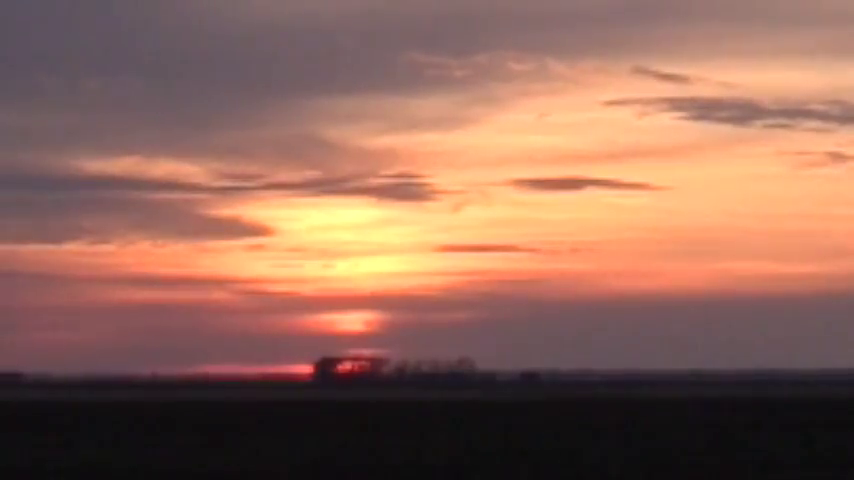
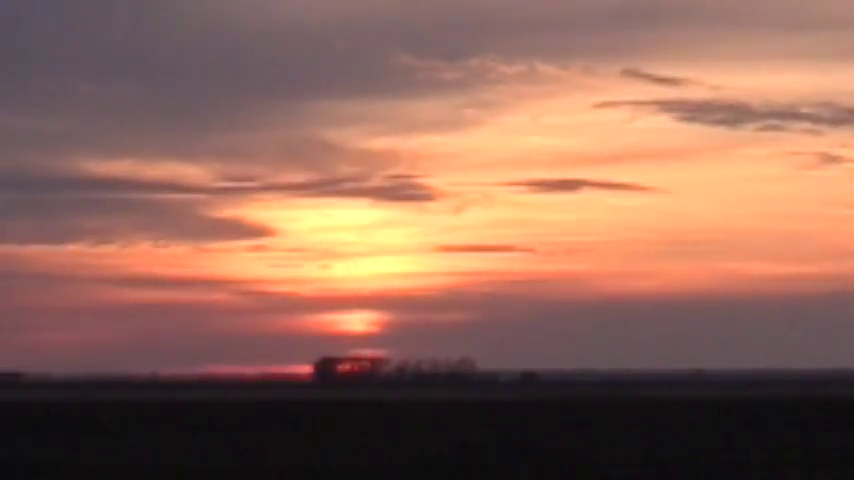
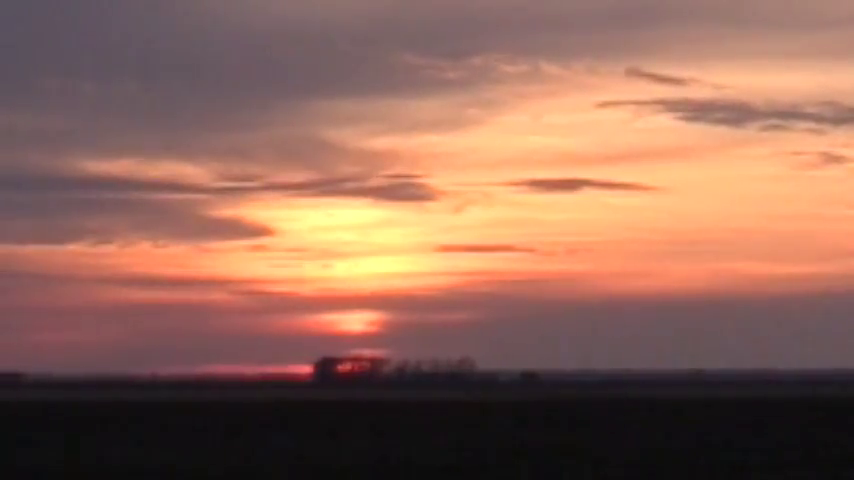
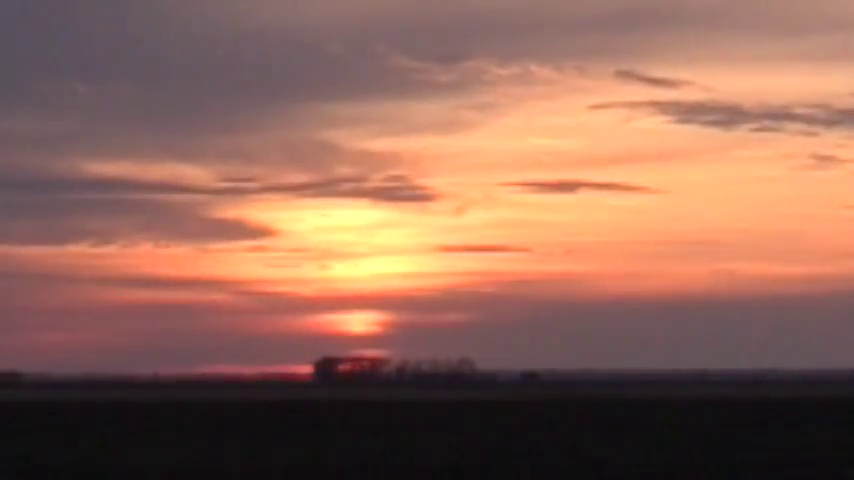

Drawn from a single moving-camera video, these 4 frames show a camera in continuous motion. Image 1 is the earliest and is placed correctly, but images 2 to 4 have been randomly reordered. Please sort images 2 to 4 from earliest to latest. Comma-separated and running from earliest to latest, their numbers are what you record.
3, 2, 4
